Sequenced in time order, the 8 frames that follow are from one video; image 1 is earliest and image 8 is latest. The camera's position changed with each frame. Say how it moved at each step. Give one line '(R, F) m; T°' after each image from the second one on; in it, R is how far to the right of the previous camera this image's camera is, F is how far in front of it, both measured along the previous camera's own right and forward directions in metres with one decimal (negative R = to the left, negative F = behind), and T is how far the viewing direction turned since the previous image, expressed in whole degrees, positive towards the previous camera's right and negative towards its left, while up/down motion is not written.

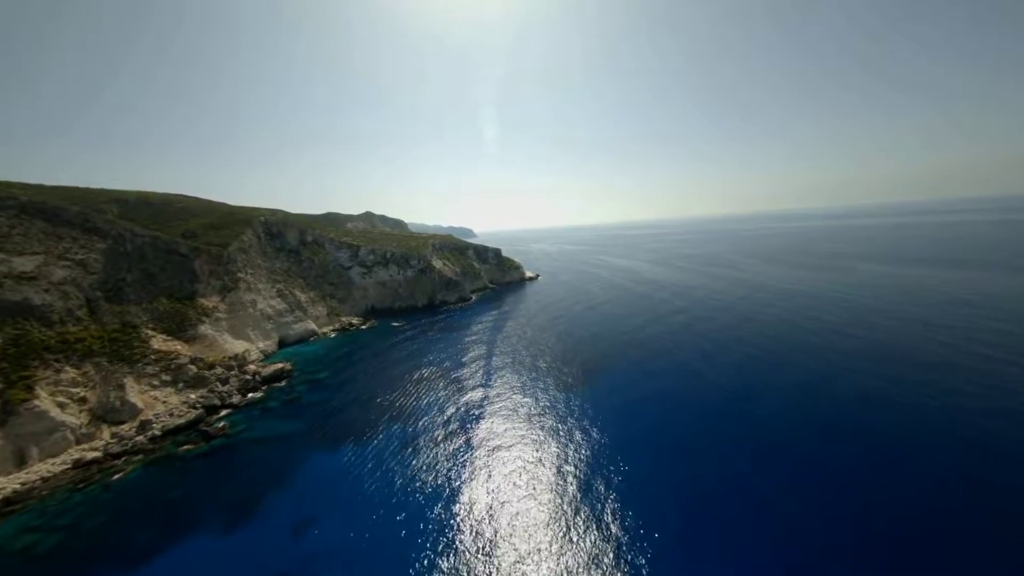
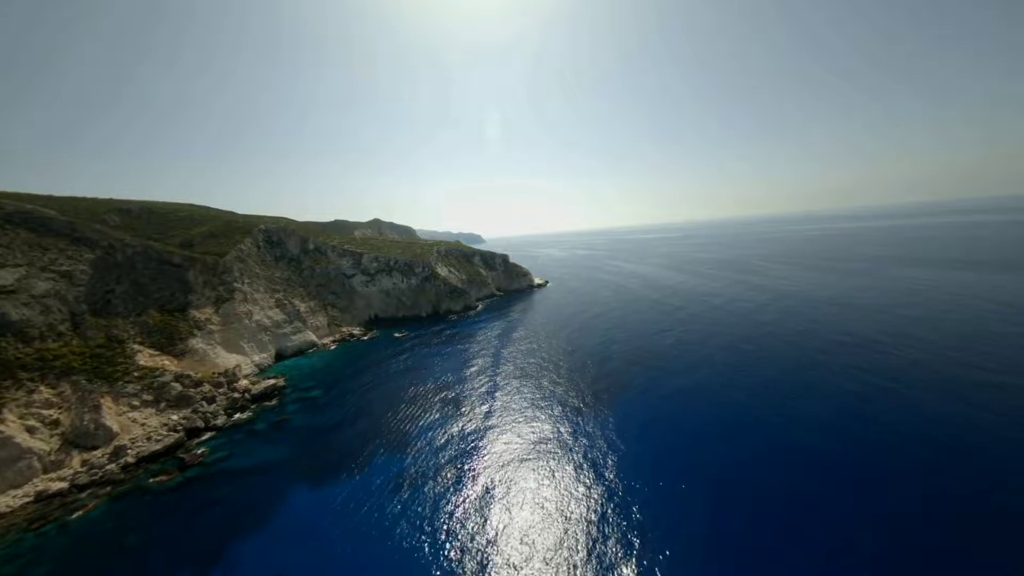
(+0.5, +3.8) m; -2°
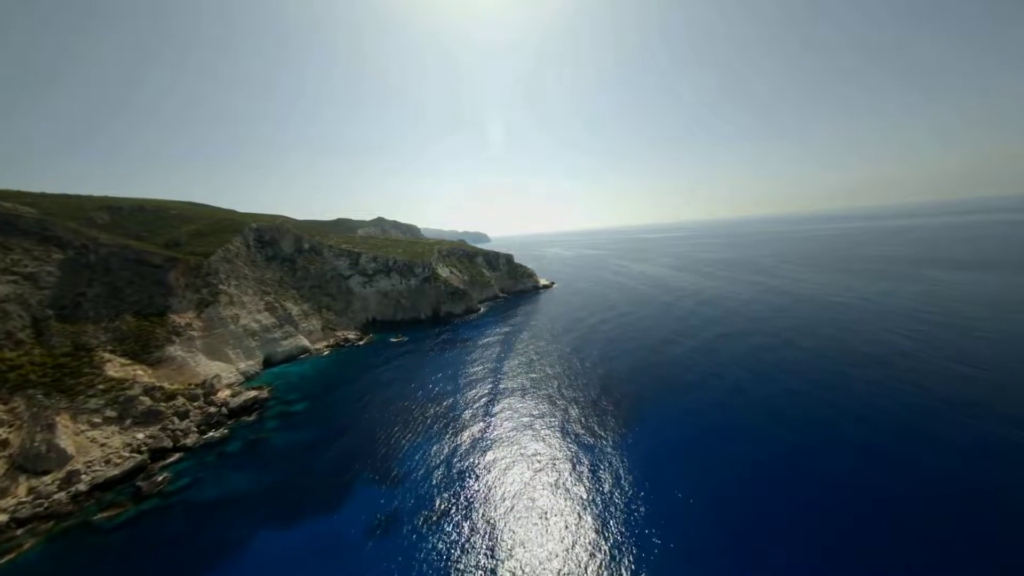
(+0.4, +4.4) m; -1°
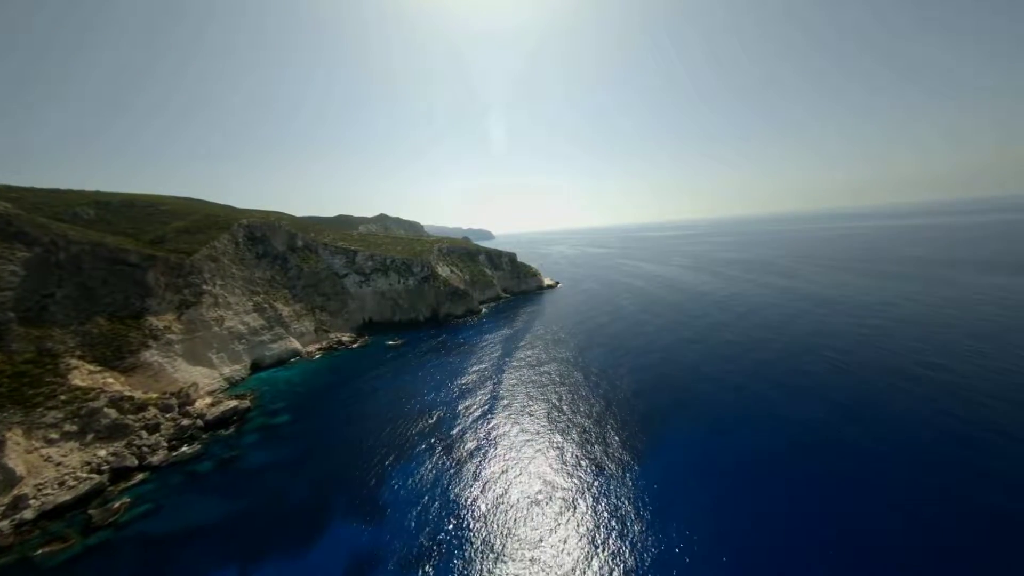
(+0.4, +3.8) m; -1°
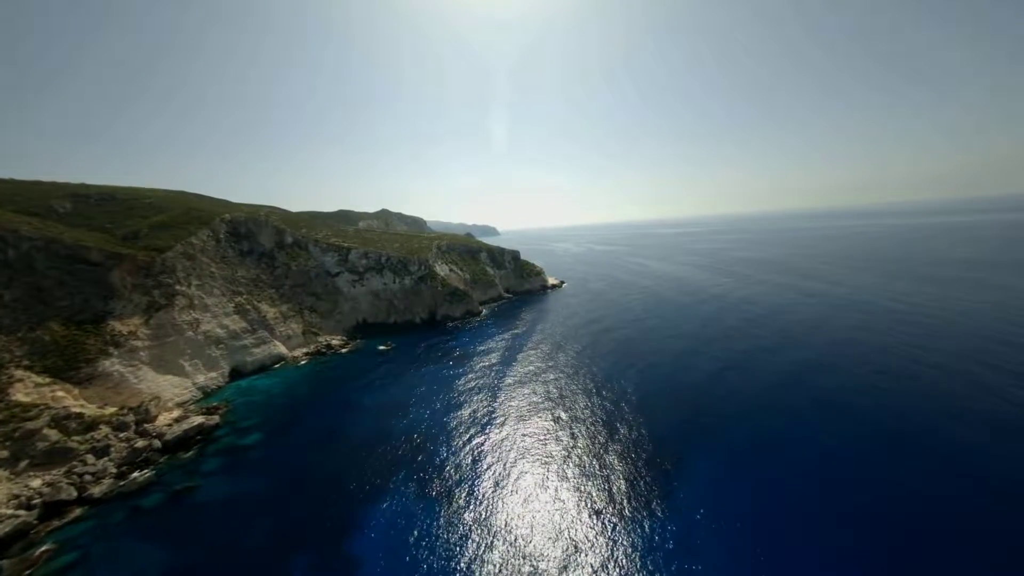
(+0.5, +4.9) m; -1°
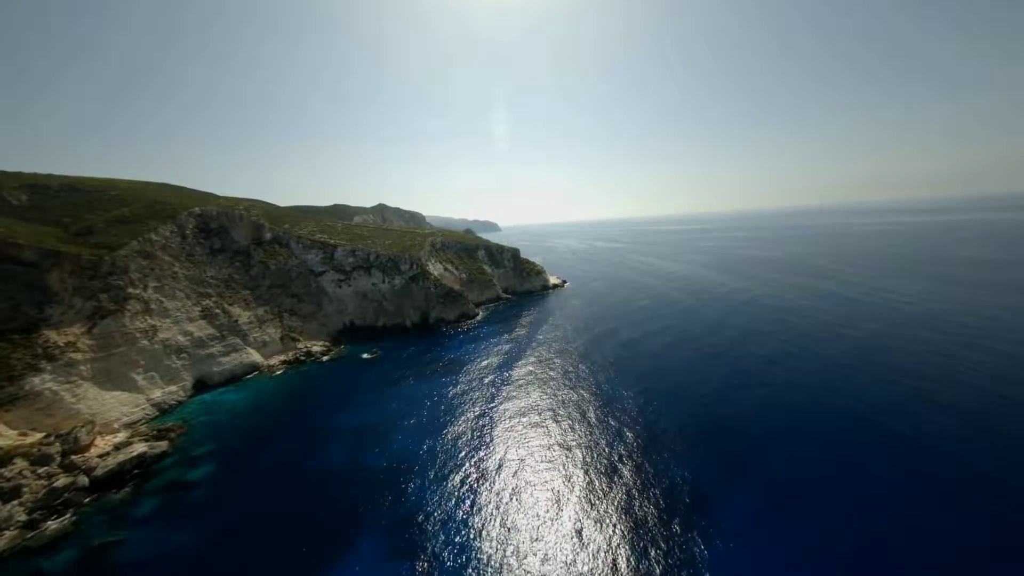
(+0.5, +5.5) m; 0°
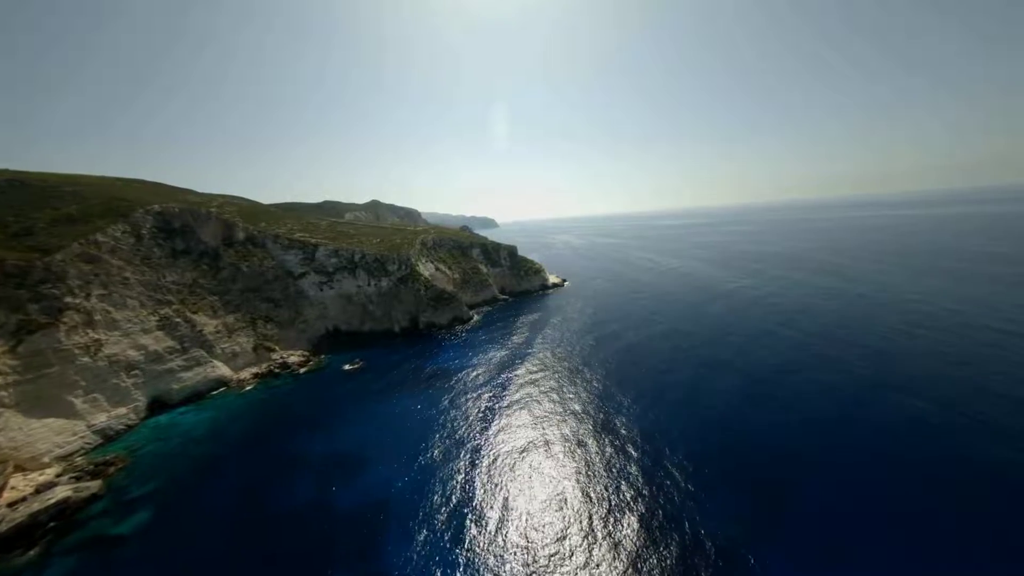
(+0.4, +5.0) m; 0°
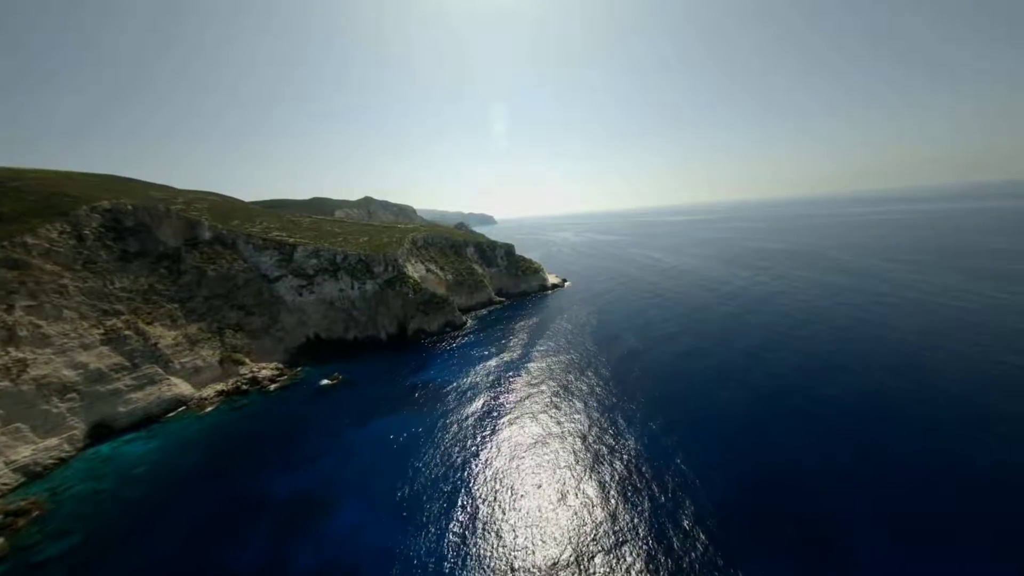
(+0.3, +5.1) m; 0°
